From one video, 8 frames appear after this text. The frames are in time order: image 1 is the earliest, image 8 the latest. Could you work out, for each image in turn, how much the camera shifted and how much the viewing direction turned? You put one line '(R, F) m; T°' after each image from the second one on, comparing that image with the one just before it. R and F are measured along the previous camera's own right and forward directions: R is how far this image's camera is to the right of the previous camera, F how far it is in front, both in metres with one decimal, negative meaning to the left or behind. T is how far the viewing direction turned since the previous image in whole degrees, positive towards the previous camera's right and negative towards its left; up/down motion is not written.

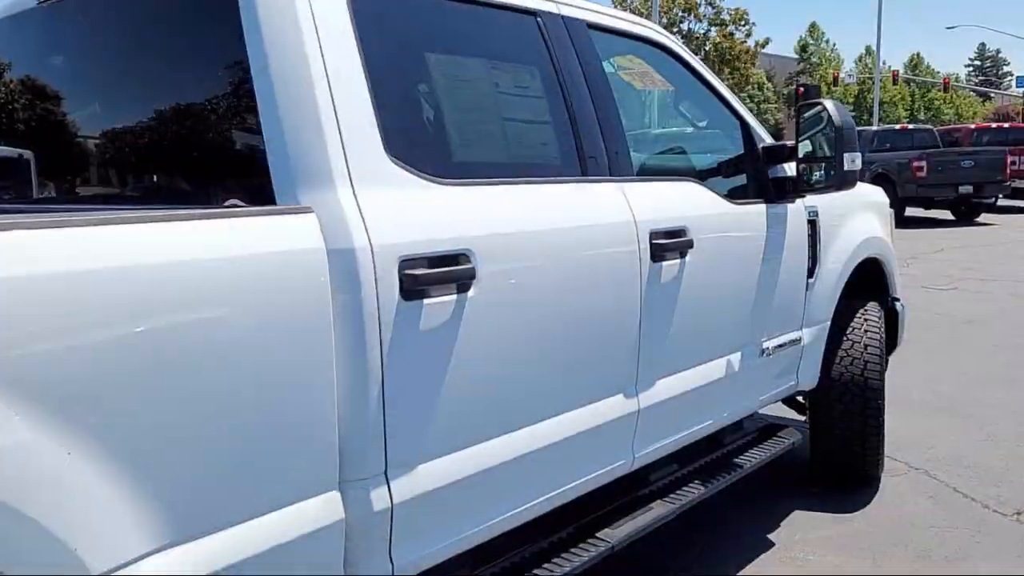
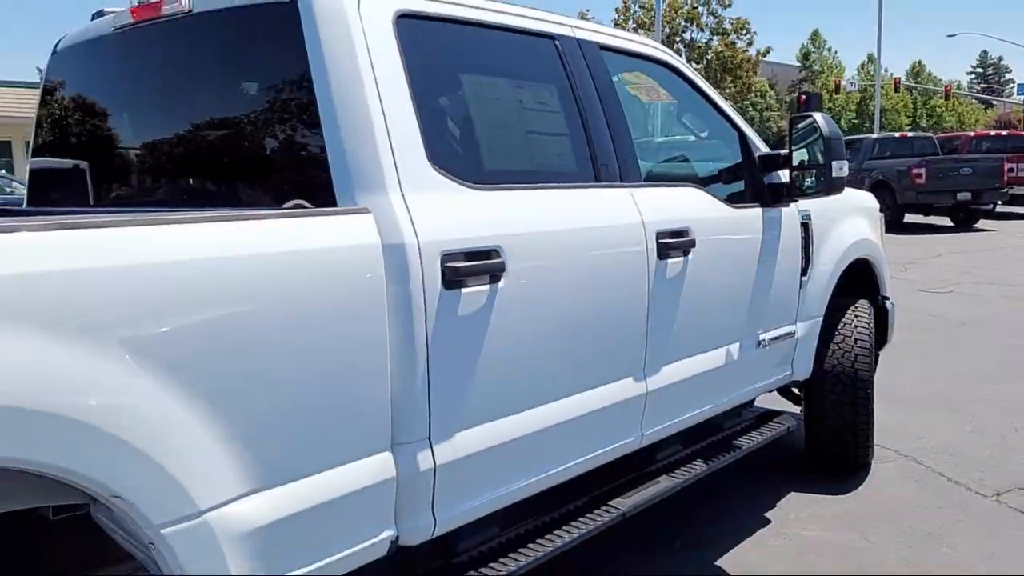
(-0.1, -0.3) m; 0°
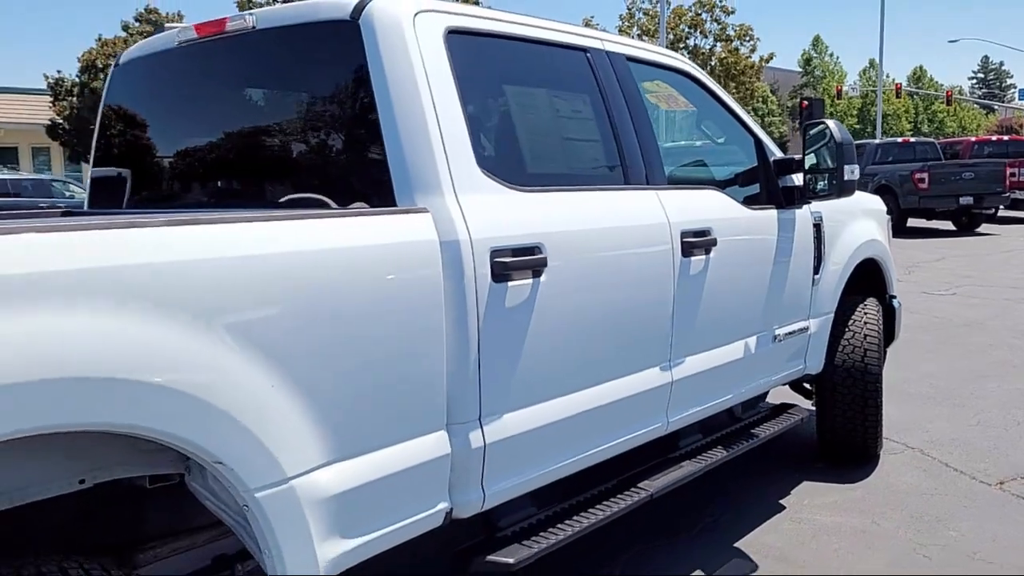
(-0.1, -0.2) m; 0°
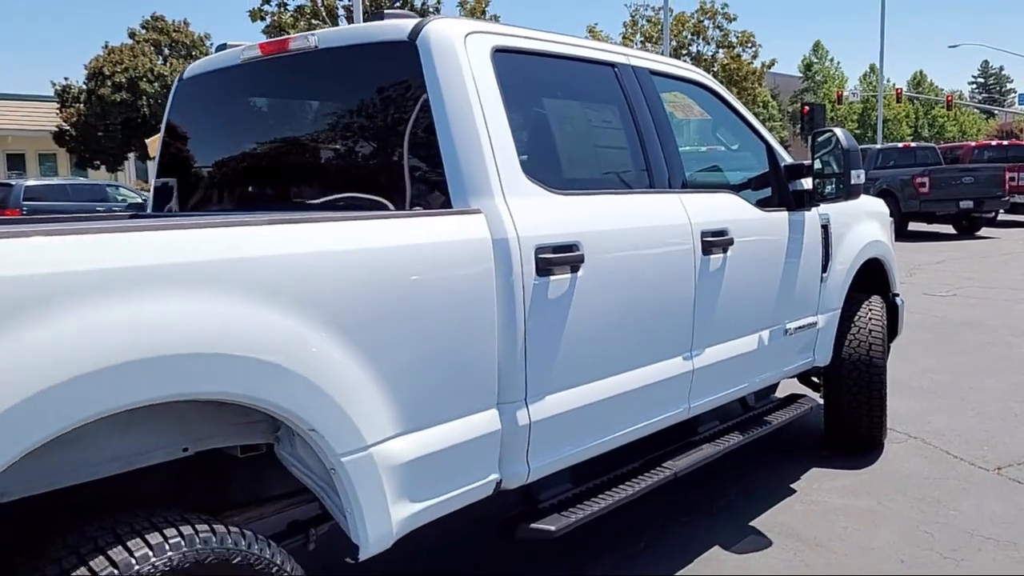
(-0.1, -0.3) m; 0°
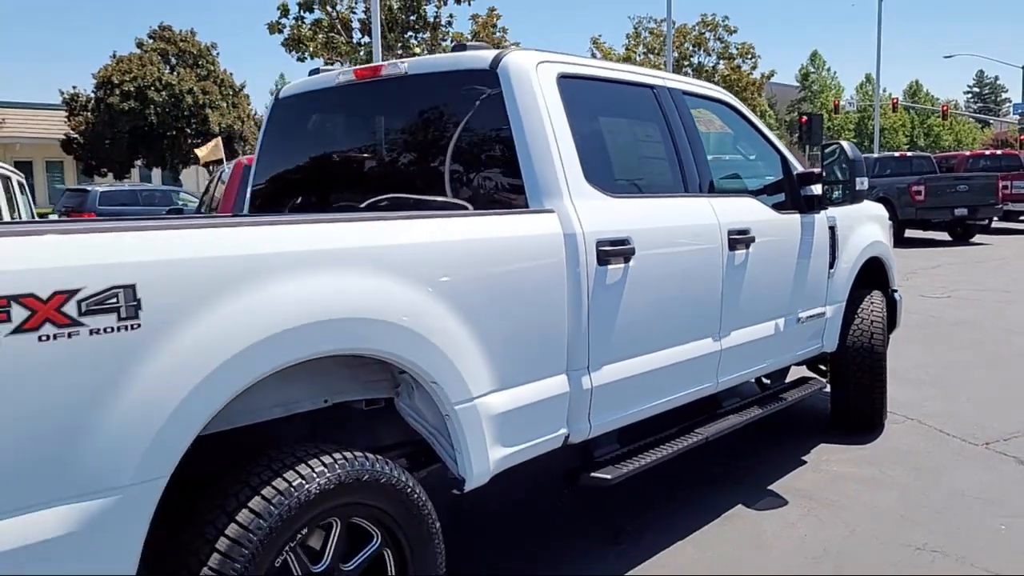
(-0.2, -0.6) m; 0°
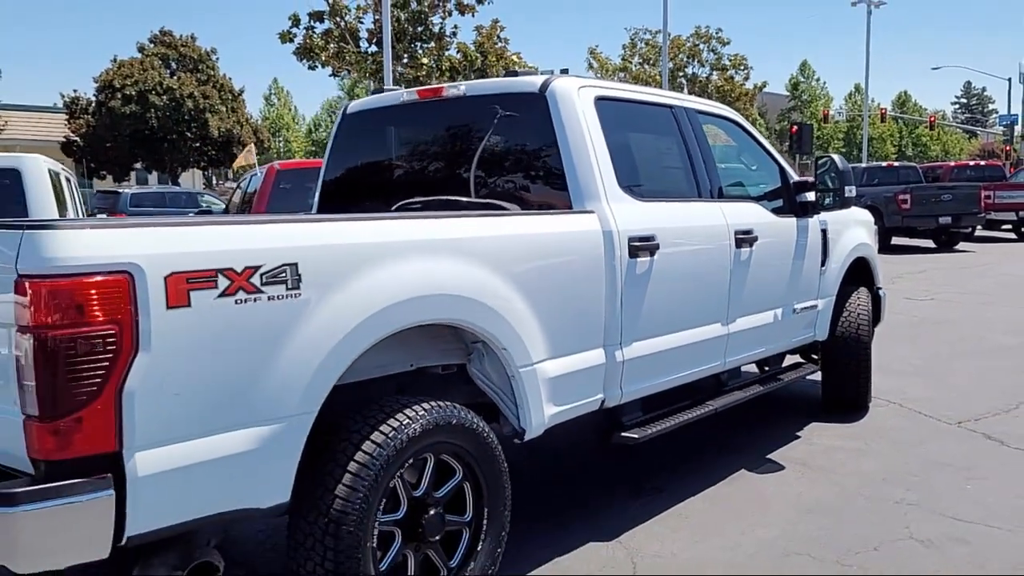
(-0.2, -0.6) m; +1°
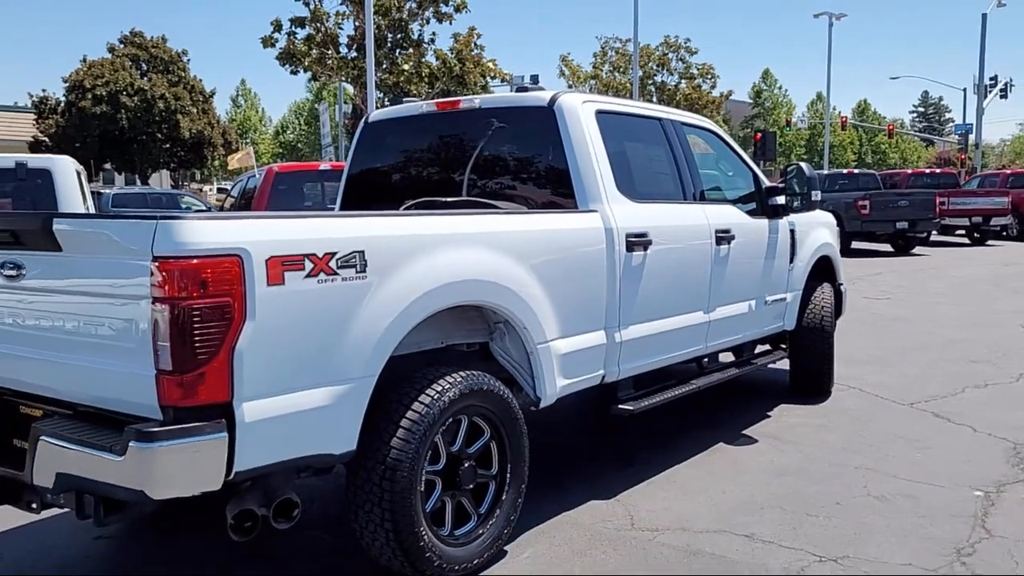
(-0.2, -0.6) m; +2°
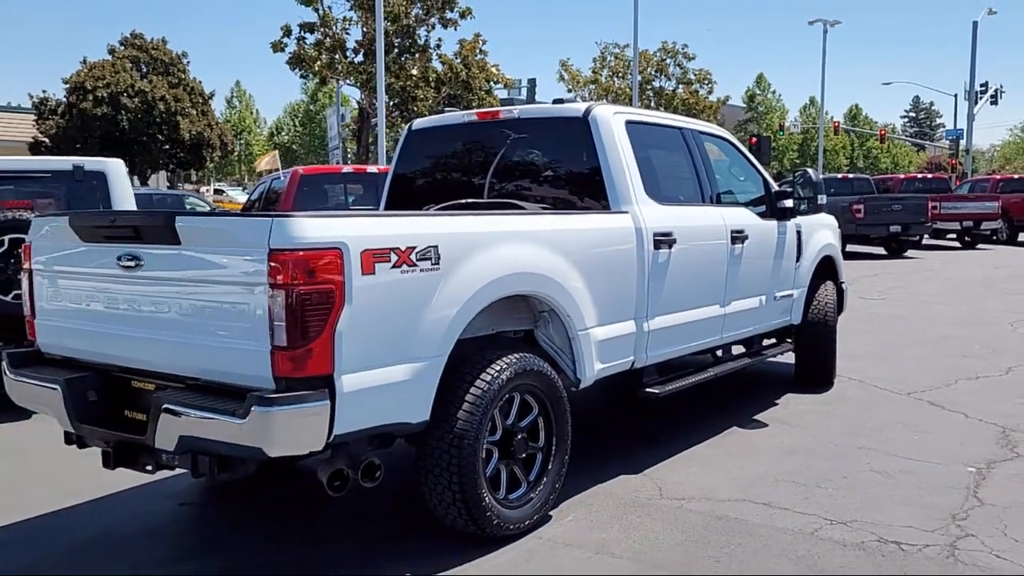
(-0.3, -0.5) m; +1°
